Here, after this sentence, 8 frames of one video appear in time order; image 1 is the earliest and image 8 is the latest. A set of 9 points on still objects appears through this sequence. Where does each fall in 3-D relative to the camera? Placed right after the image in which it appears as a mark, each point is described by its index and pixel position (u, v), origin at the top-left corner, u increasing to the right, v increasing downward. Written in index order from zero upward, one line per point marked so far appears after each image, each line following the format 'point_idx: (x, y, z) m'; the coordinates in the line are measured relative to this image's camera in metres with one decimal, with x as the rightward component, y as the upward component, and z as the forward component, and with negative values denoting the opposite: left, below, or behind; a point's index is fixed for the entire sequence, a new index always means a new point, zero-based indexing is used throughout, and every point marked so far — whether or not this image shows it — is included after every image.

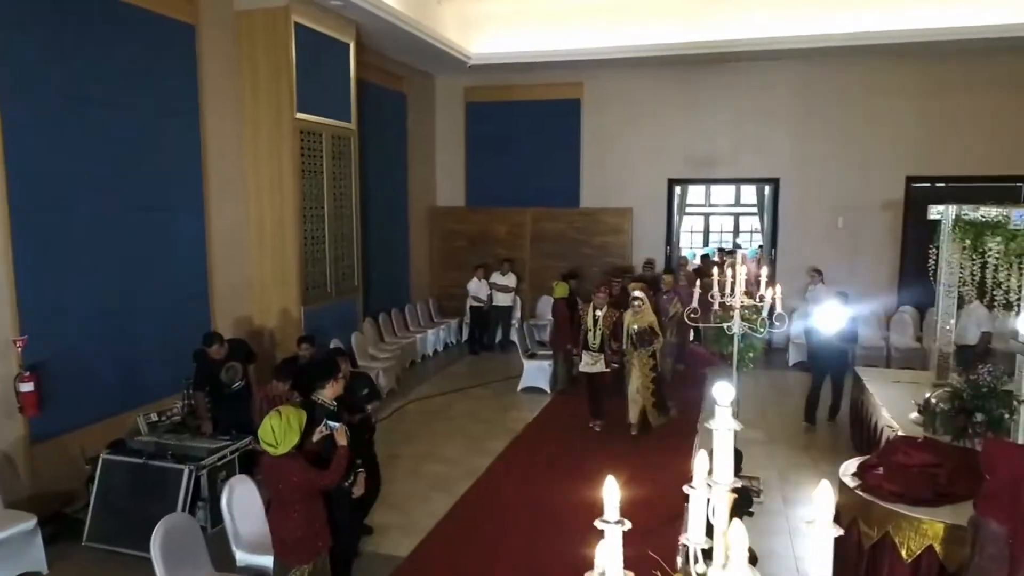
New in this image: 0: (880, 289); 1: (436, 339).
0: (+5.2, 0.0, +10.1) m
1: (-1.1, -0.7, +10.1) m
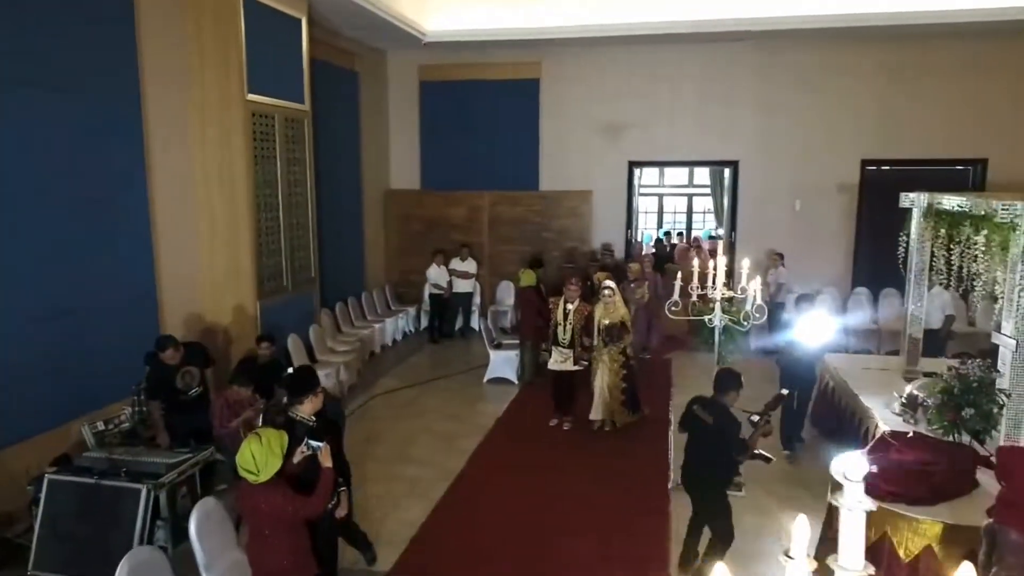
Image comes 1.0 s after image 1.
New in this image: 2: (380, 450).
0: (+4.6, +0.3, +10.2) m
1: (-1.6, -0.5, +9.8) m
2: (-1.1, -1.4, +6.1) m
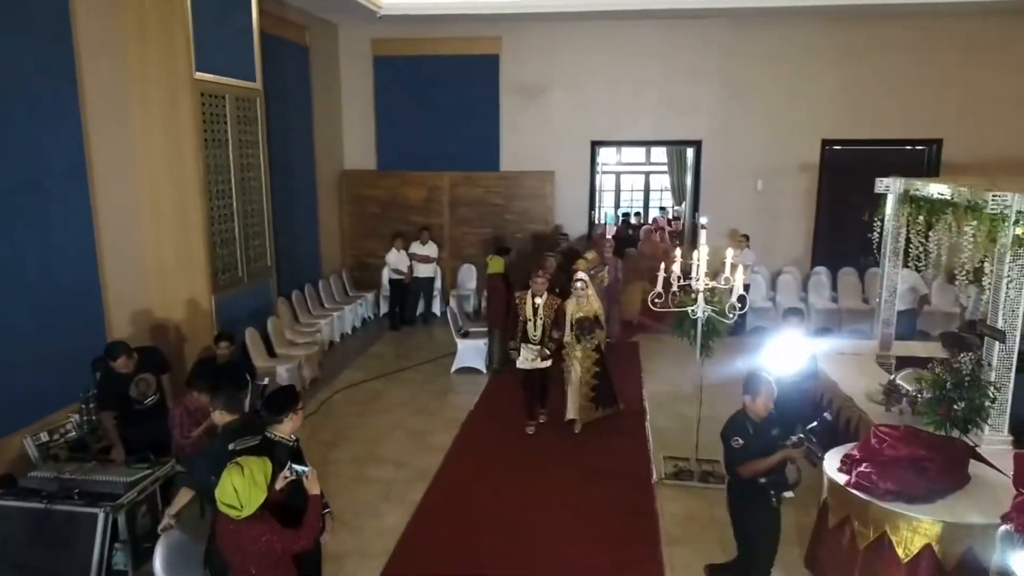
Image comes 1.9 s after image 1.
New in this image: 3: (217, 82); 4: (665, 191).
0: (+4.1, +0.6, +10.3) m
1: (-2.1, -0.4, +9.4) m
2: (-1.3, -1.3, +5.8) m
3: (-2.6, +1.8, +6.2) m
4: (+3.0, +1.9, +14.0) m
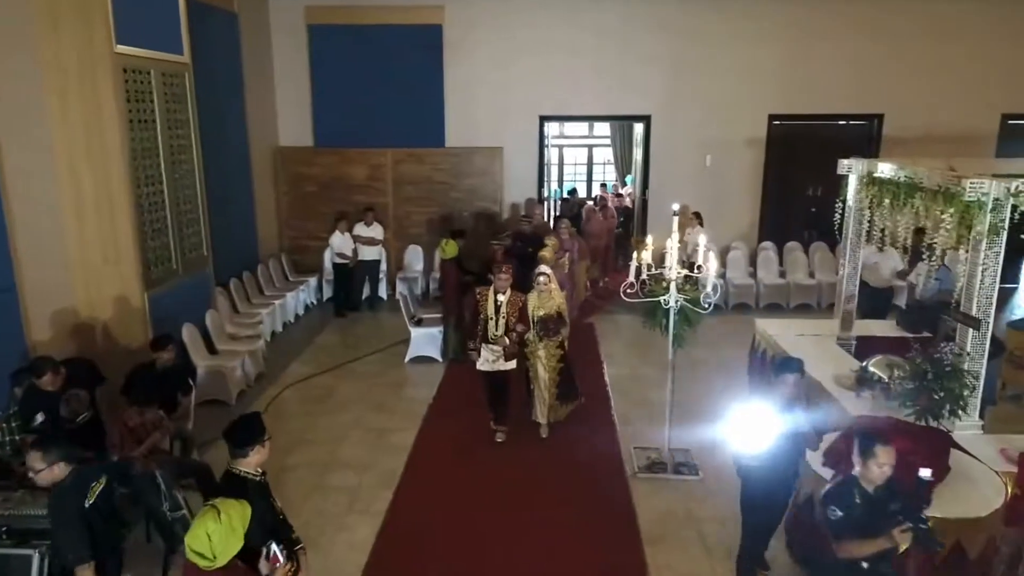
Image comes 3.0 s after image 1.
0: (+3.3, +0.9, +10.4) m
1: (-2.7, -0.2, +8.9) m
2: (-1.6, -1.3, +5.4) m
3: (-2.9, +1.8, +5.6) m
4: (+1.9, +2.4, +13.9) m
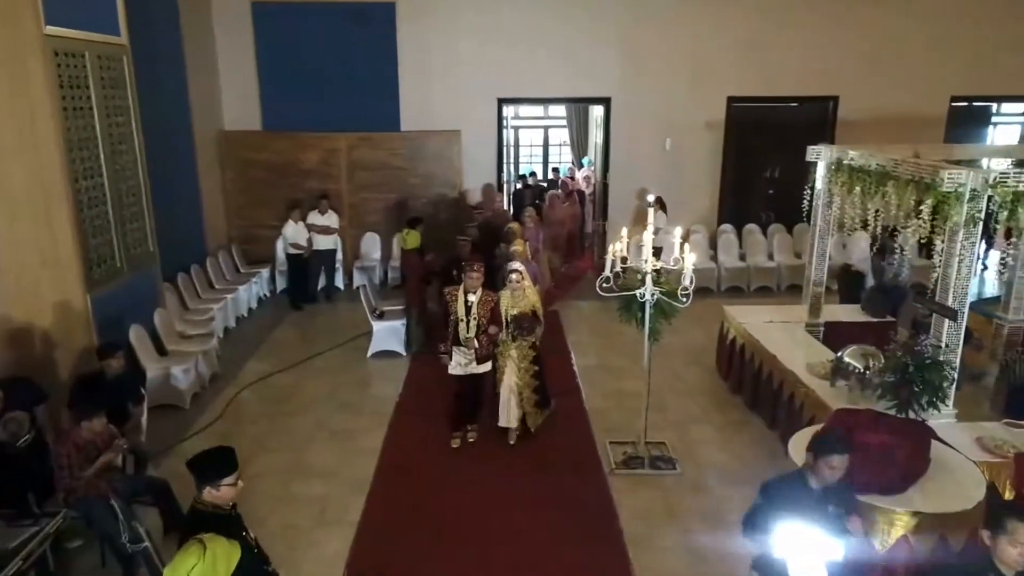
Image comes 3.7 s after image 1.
0: (+2.8, +1.2, +10.4) m
1: (-3.1, -0.1, +8.5) m
2: (-1.8, -1.3, +5.2) m
3: (-3.2, +1.8, +5.1) m
4: (+1.0, +2.7, +13.7) m
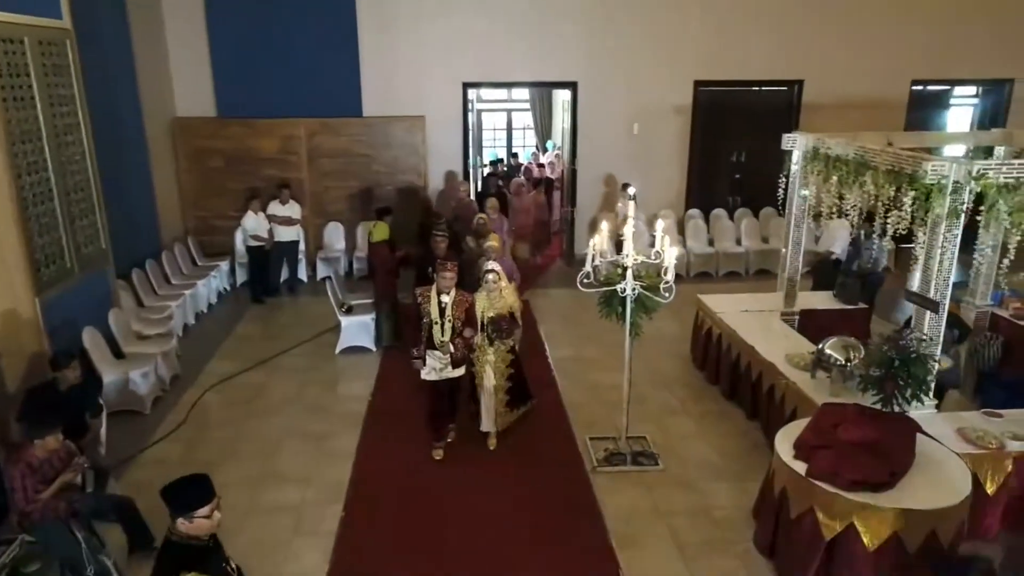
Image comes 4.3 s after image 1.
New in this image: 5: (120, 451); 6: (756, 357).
0: (+2.3, +1.4, +10.3) m
1: (-3.5, 0.0, +8.2) m
2: (-1.9, -1.3, +5.0) m
3: (-3.3, +1.8, +4.8) m
4: (+0.3, +3.0, +13.5) m
5: (-2.9, -1.2, +5.2) m
6: (+1.9, -0.5, +5.4) m
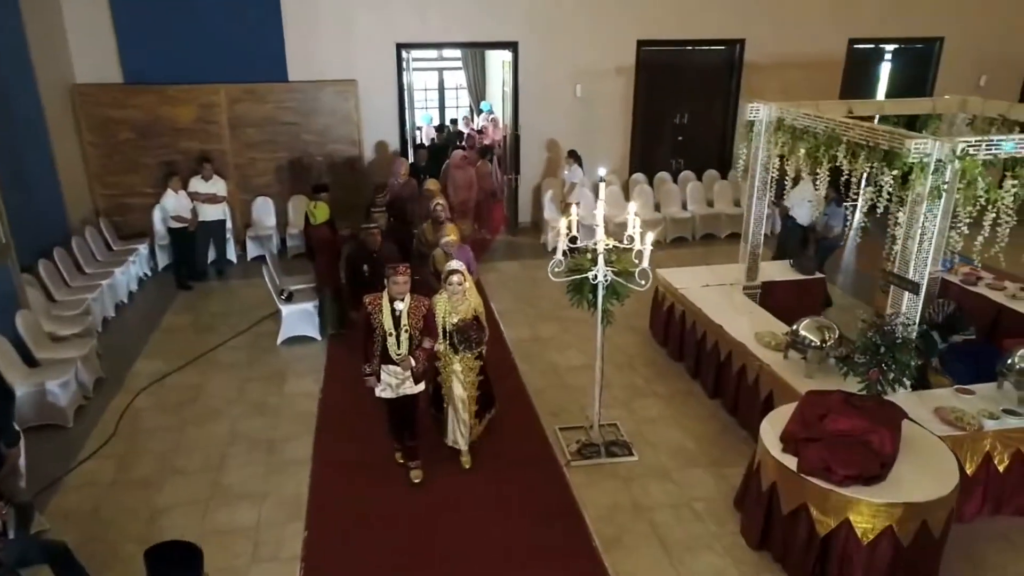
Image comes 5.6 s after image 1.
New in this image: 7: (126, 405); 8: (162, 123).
0: (+1.5, +1.9, +10.1) m
1: (-4.0, +0.1, +7.5) m
2: (-2.1, -1.3, +4.5) m
3: (-3.6, +1.7, +4.0) m
4: (-0.9, +3.6, +13.0) m
5: (-3.1, -1.2, +4.7) m
6: (+1.6, -0.4, +5.3) m
7: (-3.0, -0.9, +5.5) m
8: (-4.1, +1.9, +8.4) m
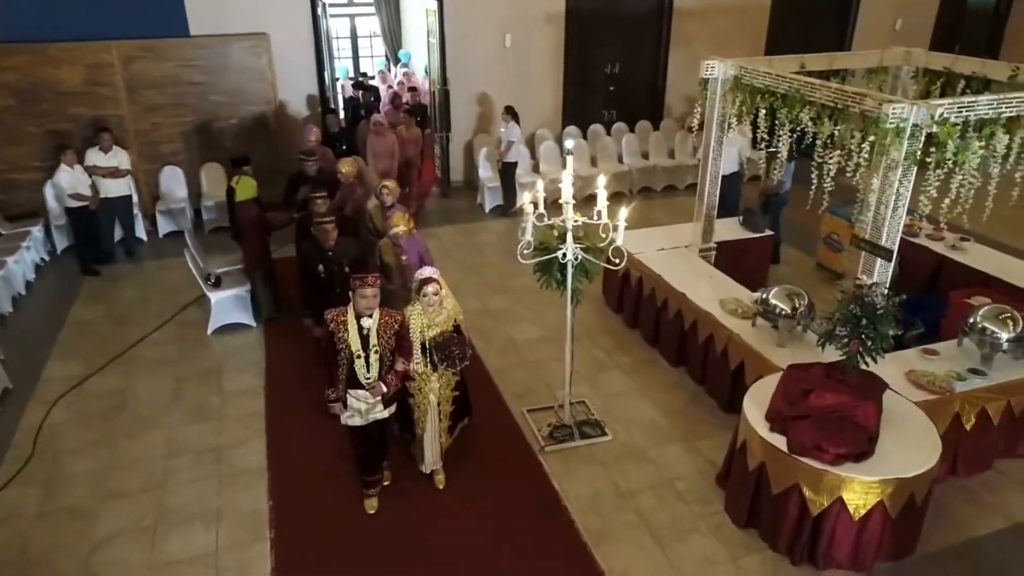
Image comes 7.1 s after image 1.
0: (+0.5, +2.4, +9.7) m
1: (-4.6, +0.2, +6.7) m
2: (-2.2, -1.3, +4.1) m
3: (-3.8, +1.5, +3.1) m
4: (-2.3, +4.2, +12.2) m
5: (-3.2, -1.3, +4.1) m
6: (+1.3, -0.1, +5.2) m
7: (-3.2, -0.9, +4.9) m
8: (-4.8, +2.1, +7.4) m
